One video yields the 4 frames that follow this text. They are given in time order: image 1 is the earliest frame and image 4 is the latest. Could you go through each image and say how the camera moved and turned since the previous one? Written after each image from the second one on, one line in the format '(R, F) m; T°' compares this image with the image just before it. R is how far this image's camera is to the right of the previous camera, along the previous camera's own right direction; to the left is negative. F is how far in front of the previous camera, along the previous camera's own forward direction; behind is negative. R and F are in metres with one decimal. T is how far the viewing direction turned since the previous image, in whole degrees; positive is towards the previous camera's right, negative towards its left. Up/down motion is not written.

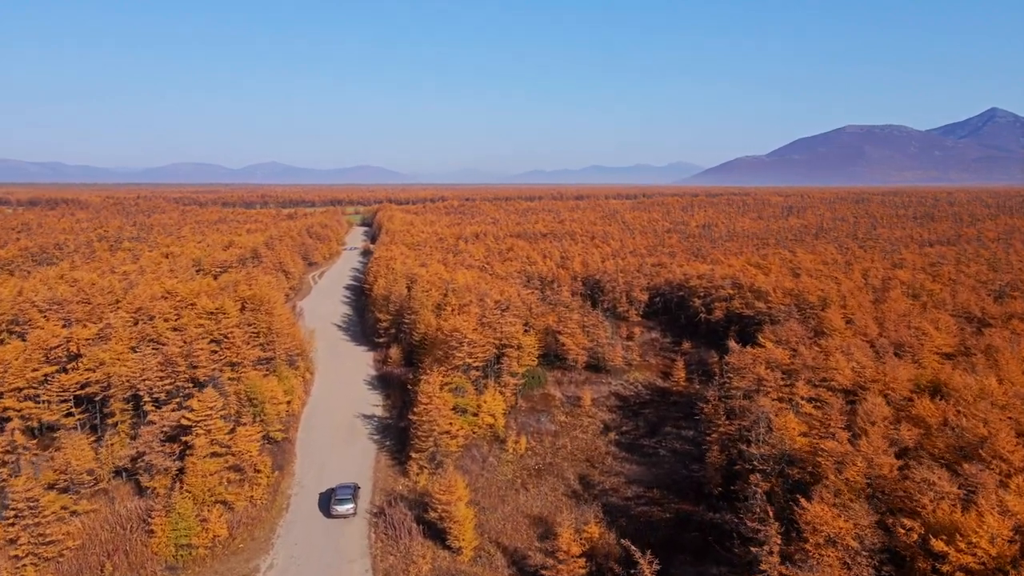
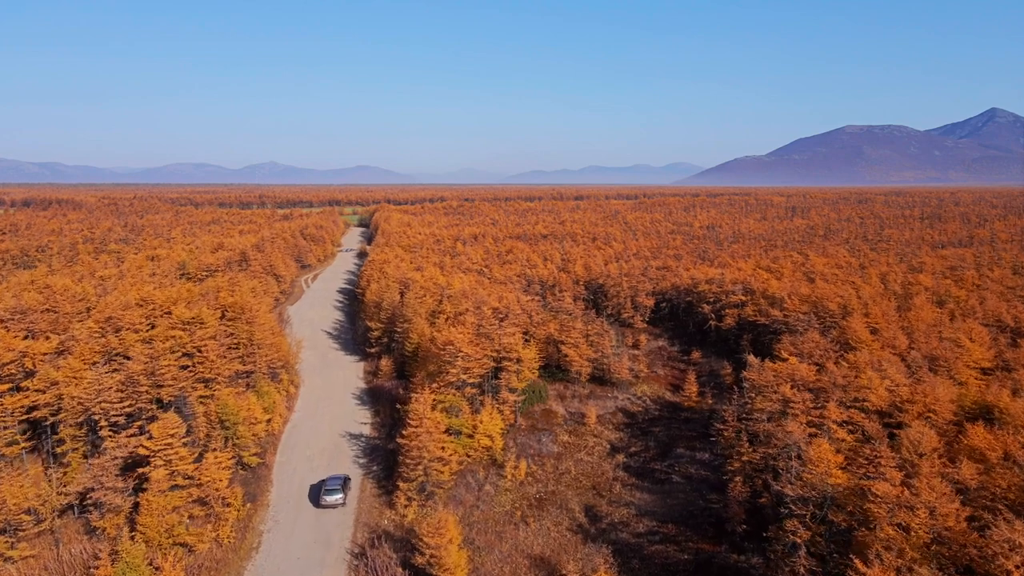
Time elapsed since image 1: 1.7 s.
(+0.1, +3.3) m; 0°
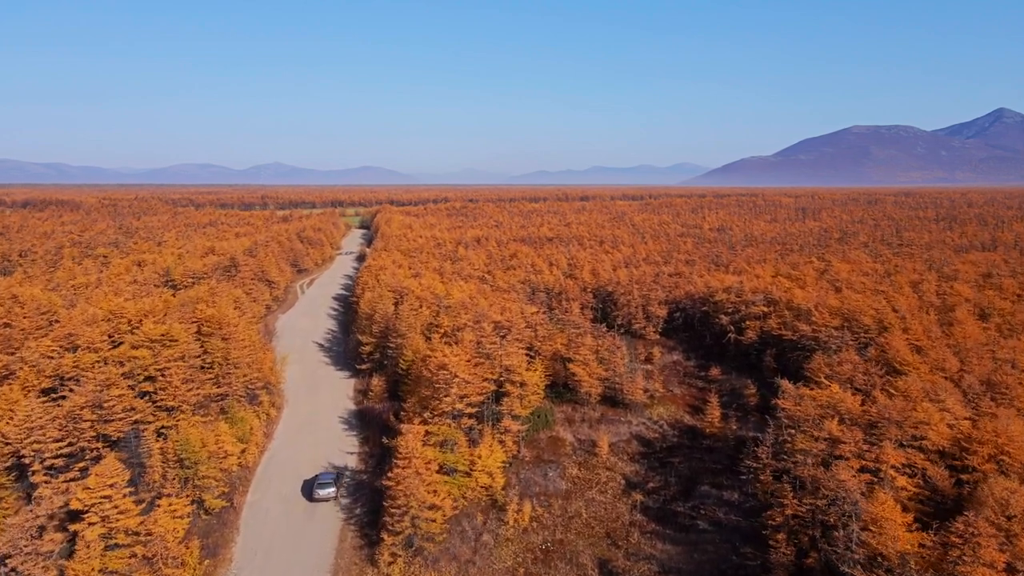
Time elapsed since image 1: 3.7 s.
(+0.1, +4.2) m; -1°
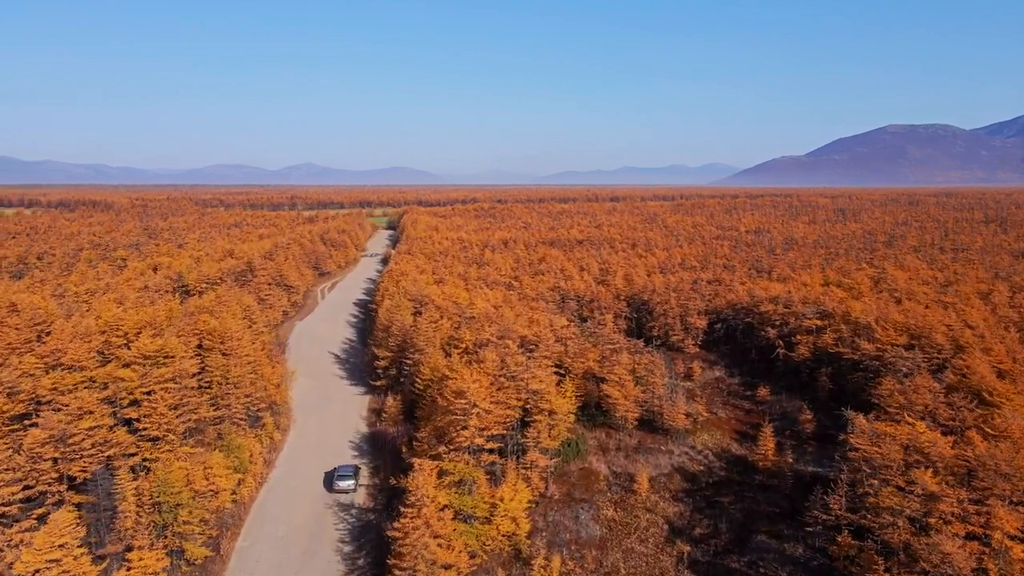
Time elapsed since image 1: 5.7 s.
(-0.2, +4.0) m; -3°
